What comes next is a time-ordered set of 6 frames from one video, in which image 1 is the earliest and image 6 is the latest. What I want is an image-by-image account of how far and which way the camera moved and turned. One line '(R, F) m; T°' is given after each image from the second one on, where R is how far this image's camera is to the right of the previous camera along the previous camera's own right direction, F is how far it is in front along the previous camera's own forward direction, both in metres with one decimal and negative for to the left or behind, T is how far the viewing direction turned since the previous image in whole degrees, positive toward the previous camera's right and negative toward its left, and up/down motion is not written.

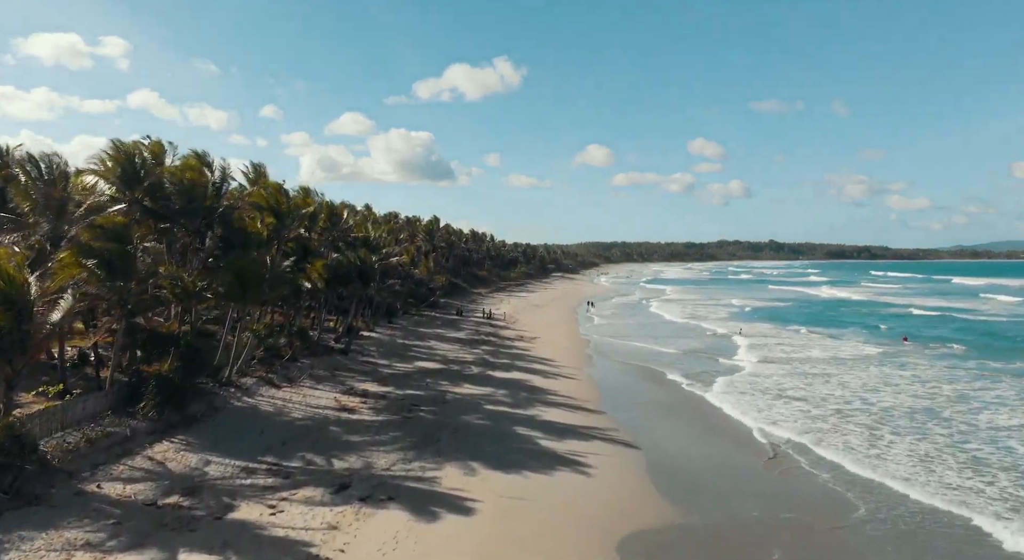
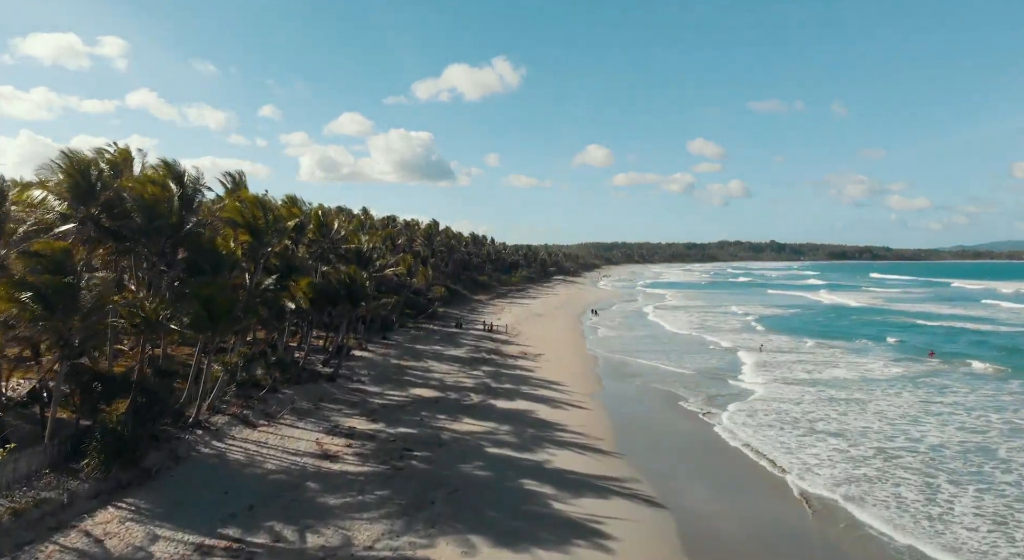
(-0.1, +2.0) m; 0°
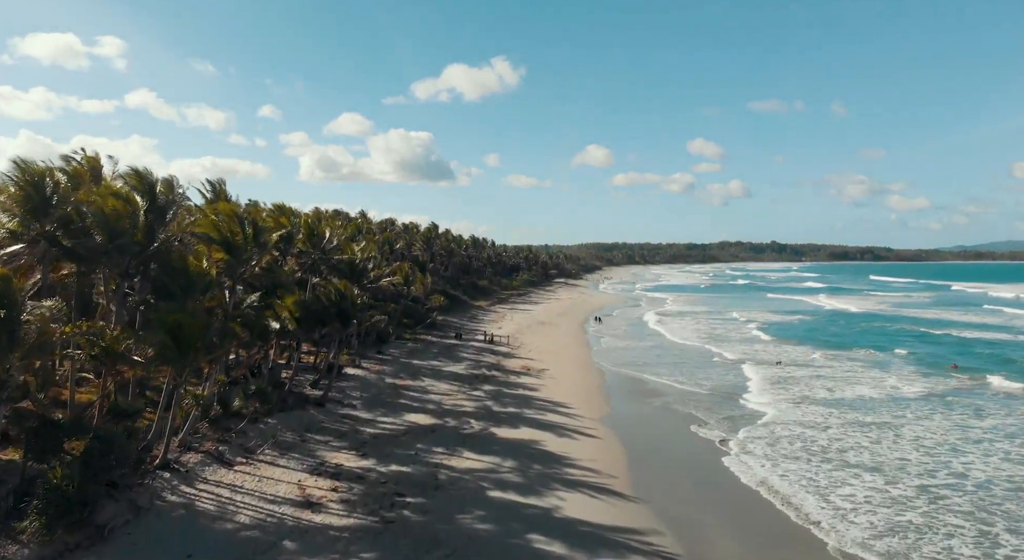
(-0.1, +1.6) m; 0°
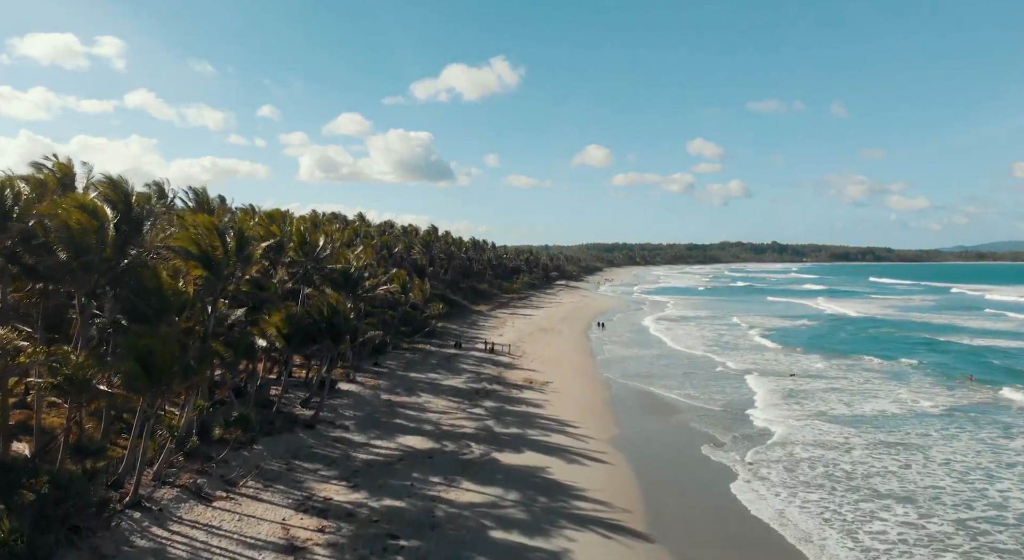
(-0.1, +1.2) m; 0°
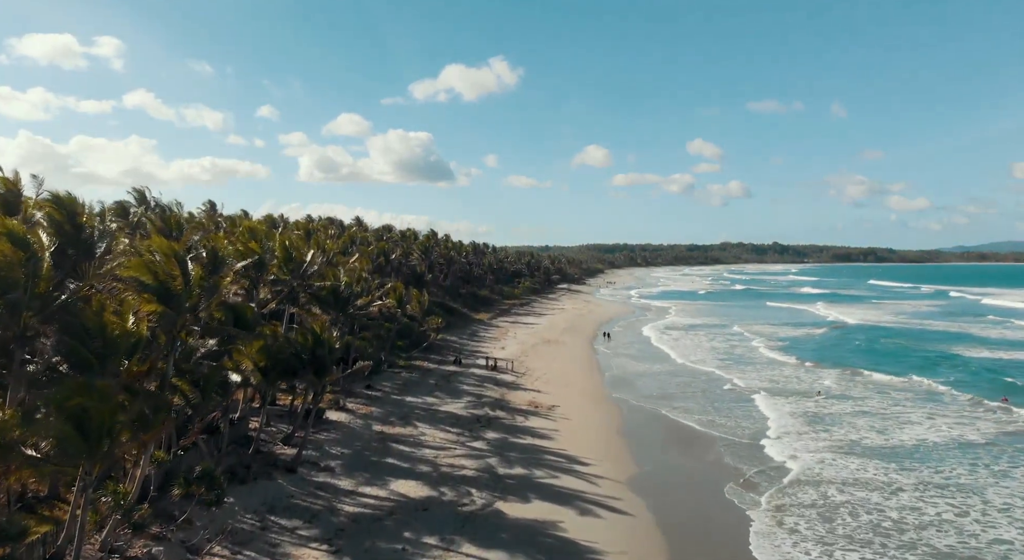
(-0.1, +2.0) m; 0°
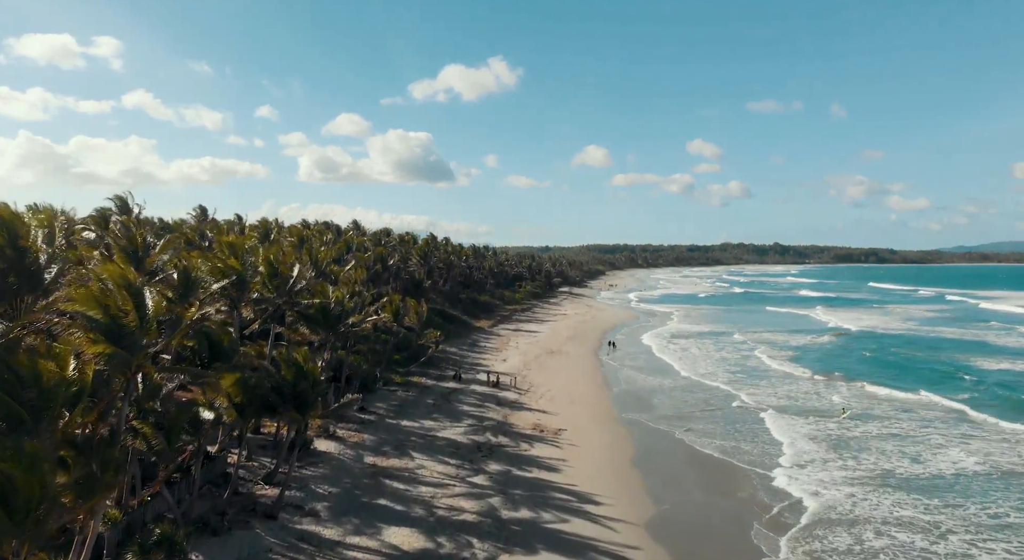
(-0.1, +1.7) m; 0°
